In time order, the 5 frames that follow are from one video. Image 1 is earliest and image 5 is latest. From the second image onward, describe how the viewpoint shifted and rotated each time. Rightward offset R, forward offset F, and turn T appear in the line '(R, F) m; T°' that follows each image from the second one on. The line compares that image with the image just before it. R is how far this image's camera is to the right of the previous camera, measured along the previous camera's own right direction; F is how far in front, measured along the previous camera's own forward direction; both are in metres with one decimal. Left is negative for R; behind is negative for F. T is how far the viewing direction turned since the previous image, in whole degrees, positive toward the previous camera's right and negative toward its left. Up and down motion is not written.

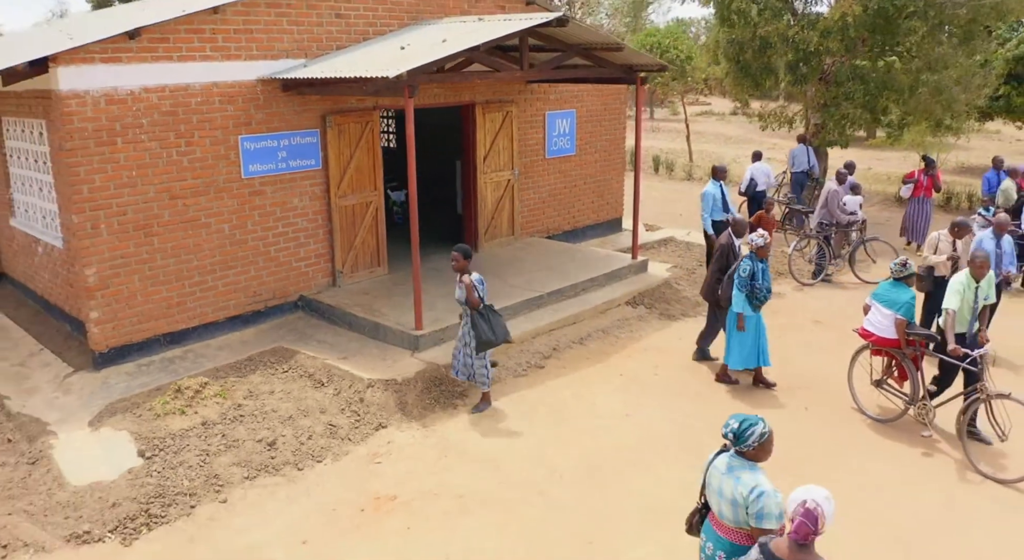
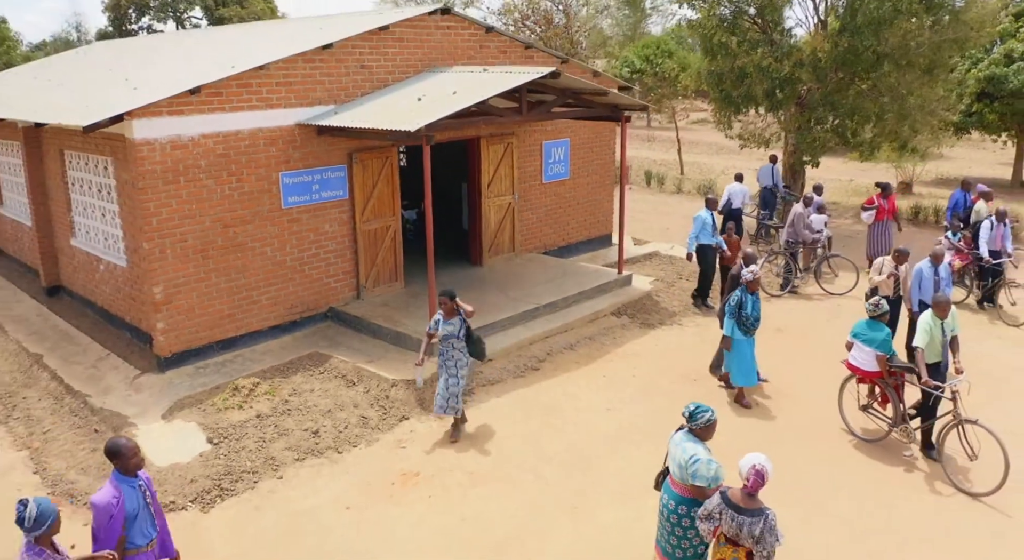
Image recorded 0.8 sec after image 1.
(0.0, -1.2) m; 0°
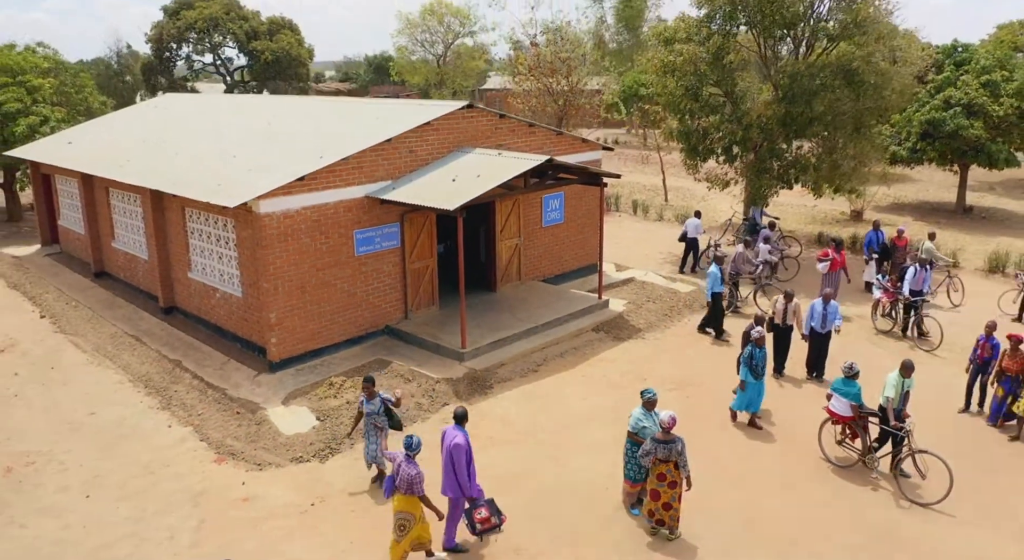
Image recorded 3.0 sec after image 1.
(0.0, -3.4) m; 0°
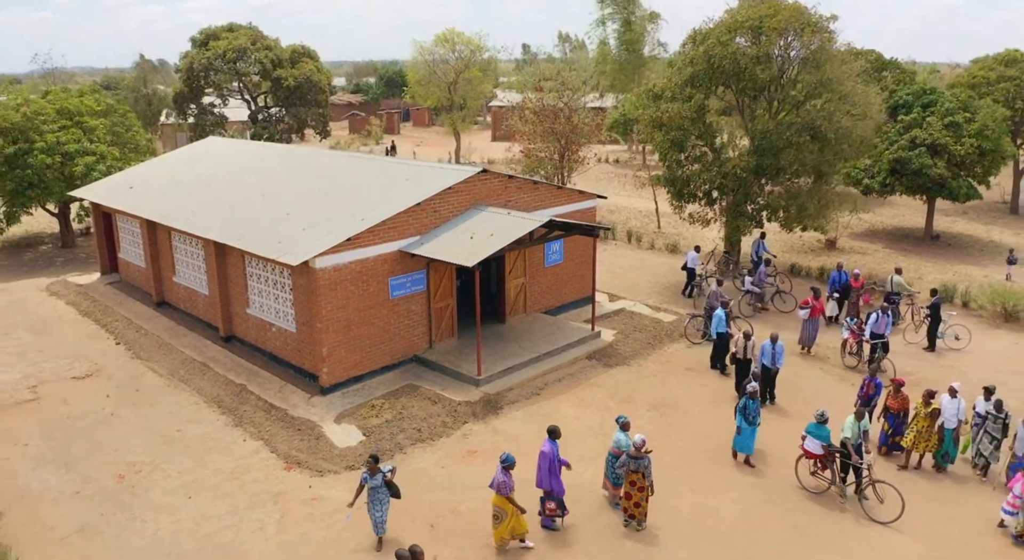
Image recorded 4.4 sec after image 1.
(0.0, -2.6) m; -1°
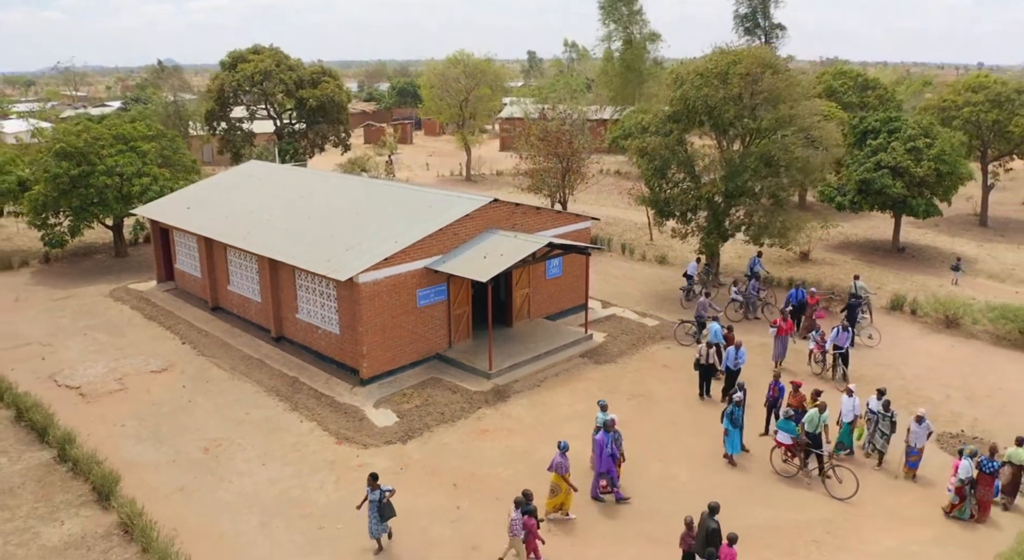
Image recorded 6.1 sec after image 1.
(+0.1, -3.1) m; -1°
